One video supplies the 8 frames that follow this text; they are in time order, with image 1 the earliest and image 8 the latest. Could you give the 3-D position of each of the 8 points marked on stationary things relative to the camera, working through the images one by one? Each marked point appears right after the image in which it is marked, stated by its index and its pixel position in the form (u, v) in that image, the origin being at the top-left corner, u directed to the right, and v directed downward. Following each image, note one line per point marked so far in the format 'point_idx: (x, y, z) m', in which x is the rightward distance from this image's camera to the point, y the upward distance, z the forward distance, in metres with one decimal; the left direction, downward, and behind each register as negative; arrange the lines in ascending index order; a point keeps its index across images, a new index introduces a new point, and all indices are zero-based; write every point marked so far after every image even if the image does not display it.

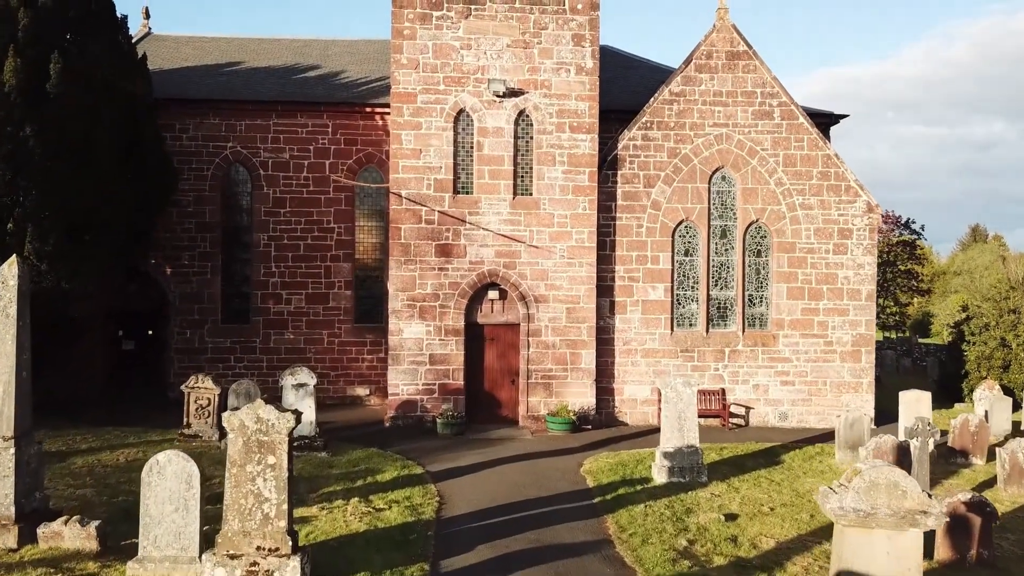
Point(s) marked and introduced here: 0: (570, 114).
0: (+1.2, +3.7, +17.0) m
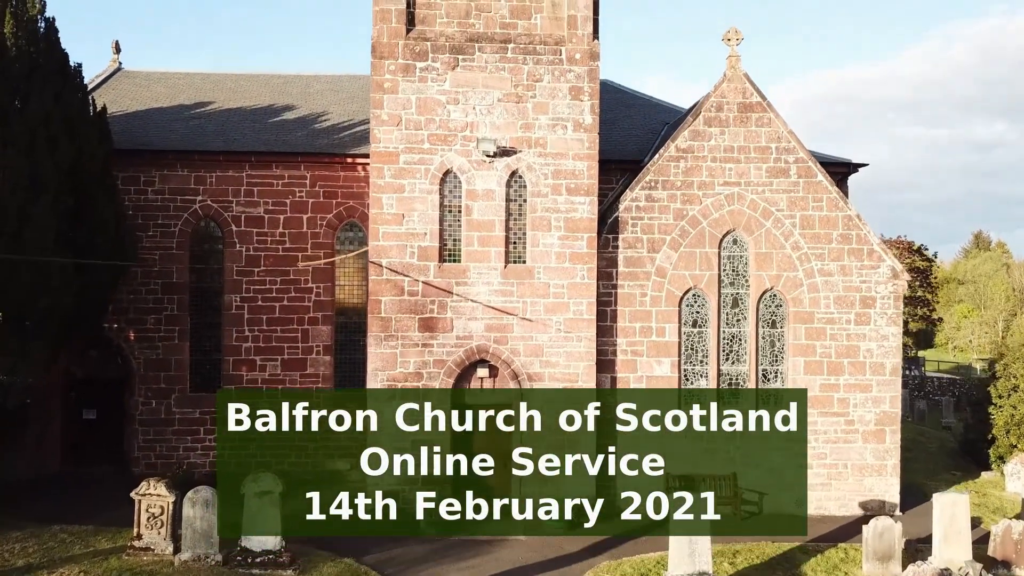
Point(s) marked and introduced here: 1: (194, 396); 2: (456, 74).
0: (+1.1, +2.2, +15.5) m
1: (-7.3, -2.5, +18.2) m
2: (-1.1, +4.1, +15.3) m
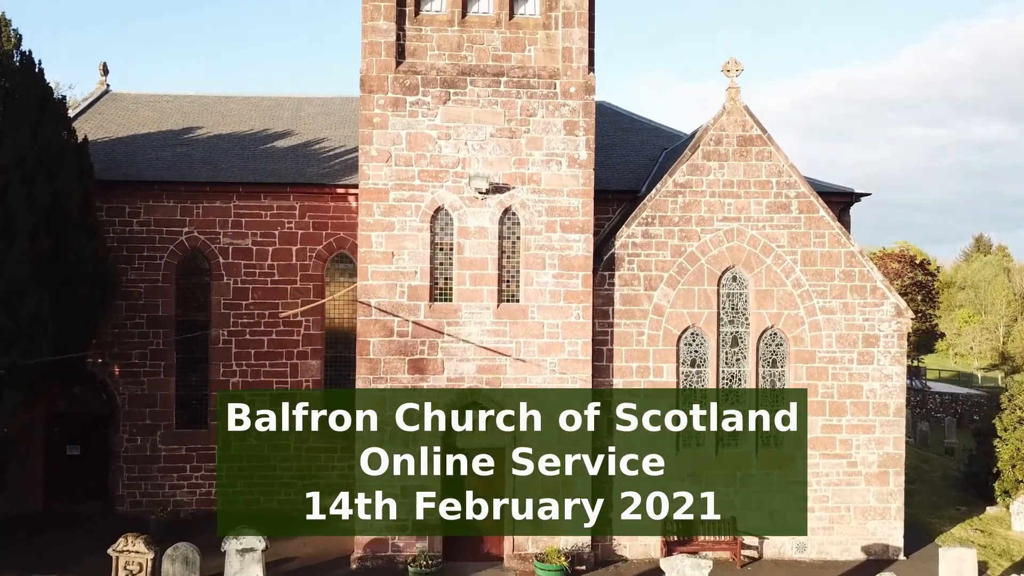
0: (+0.9, +1.5, +15.1) m
1: (-7.4, -3.2, +17.7) m
2: (-1.2, +3.4, +14.9) m
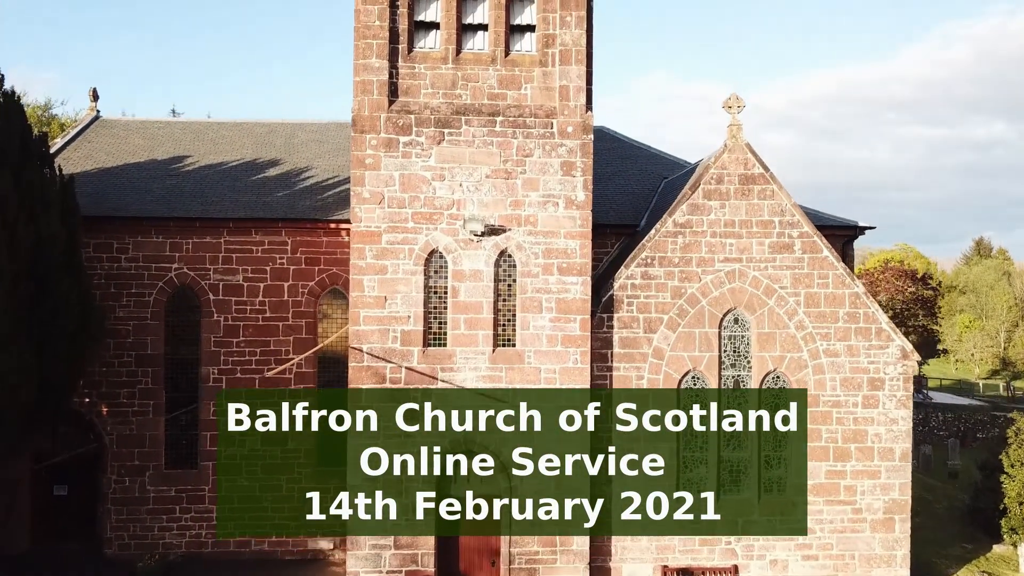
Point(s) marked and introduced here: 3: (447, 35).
0: (+0.9, +0.6, +14.7) m
1: (-7.5, -4.0, +17.3) m
2: (-1.3, +2.5, +14.5) m
3: (-1.2, +4.6, +14.6) m
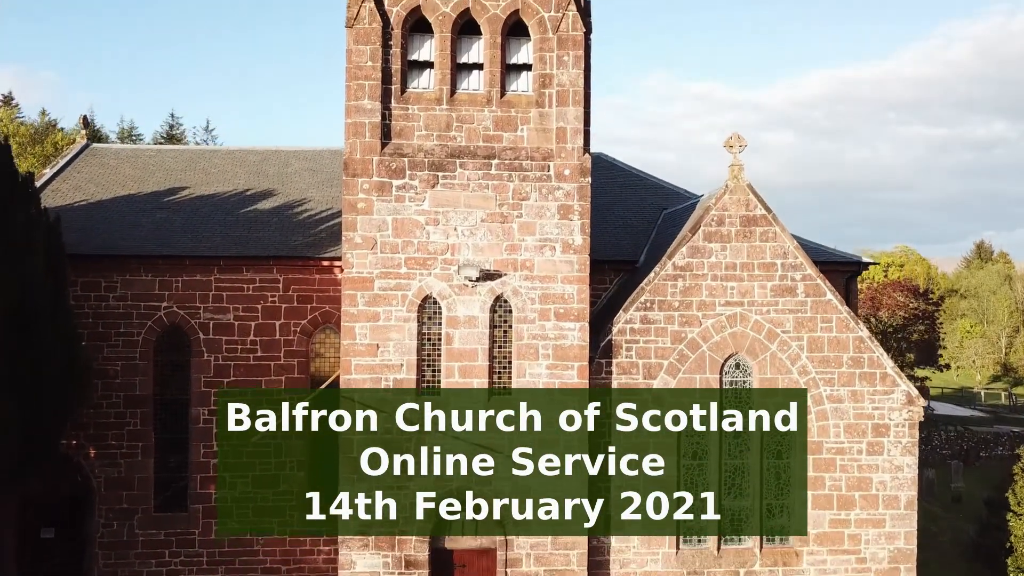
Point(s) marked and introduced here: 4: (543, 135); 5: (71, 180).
0: (+0.8, -0.2, +14.3) m
1: (-7.5, -4.9, +17.0) m
2: (-1.4, +1.7, +14.1) m
3: (-1.3, +3.8, +14.3) m
4: (+0.6, +2.8, +14.4) m
5: (-11.0, +2.7, +19.9) m
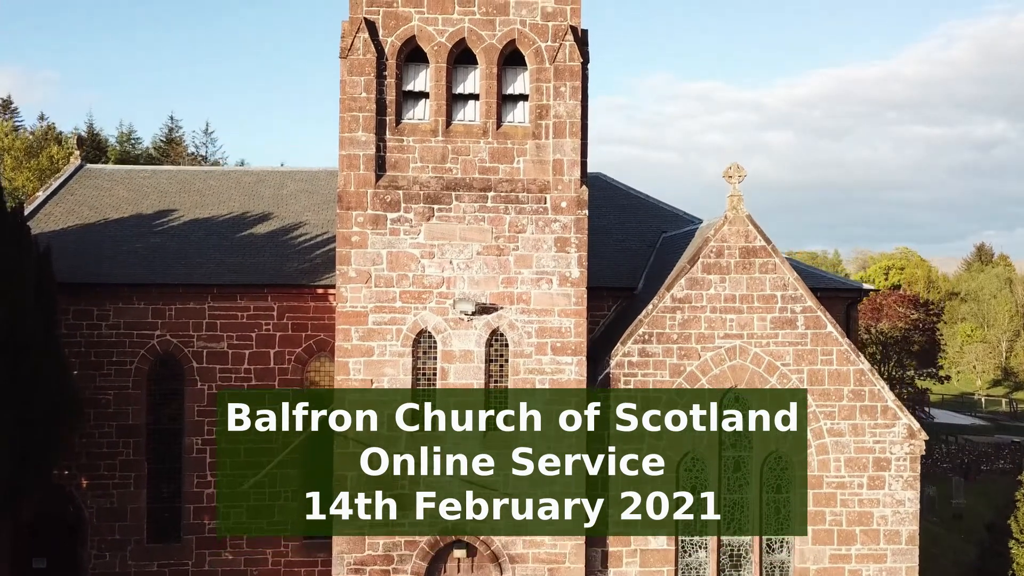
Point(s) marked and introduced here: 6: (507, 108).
0: (+0.7, -0.8, +14.2) m
1: (-7.6, -5.5, +16.8) m
2: (-1.4, +1.1, +14.0) m
3: (-1.3, +3.2, +14.1) m
4: (+0.5, +2.2, +14.2) m
5: (-11.1, +2.1, +19.7) m
6: (-0.1, +3.3, +14.4) m
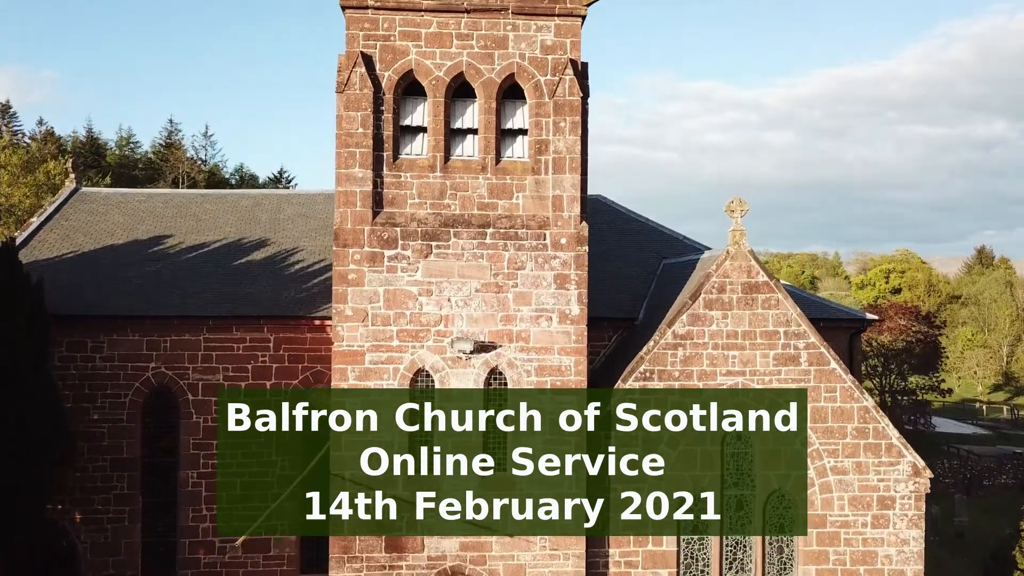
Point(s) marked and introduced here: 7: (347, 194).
0: (+0.7, -1.5, +13.9) m
1: (-7.6, -6.1, +16.6) m
2: (-1.4, +0.4, +13.8) m
3: (-1.3, +2.6, +13.9) m
4: (+0.5, +1.5, +14.0) m
5: (-11.1, +1.5, +19.5) m
6: (-0.1, +2.6, +14.2) m
7: (-2.8, +1.6, +13.6) m
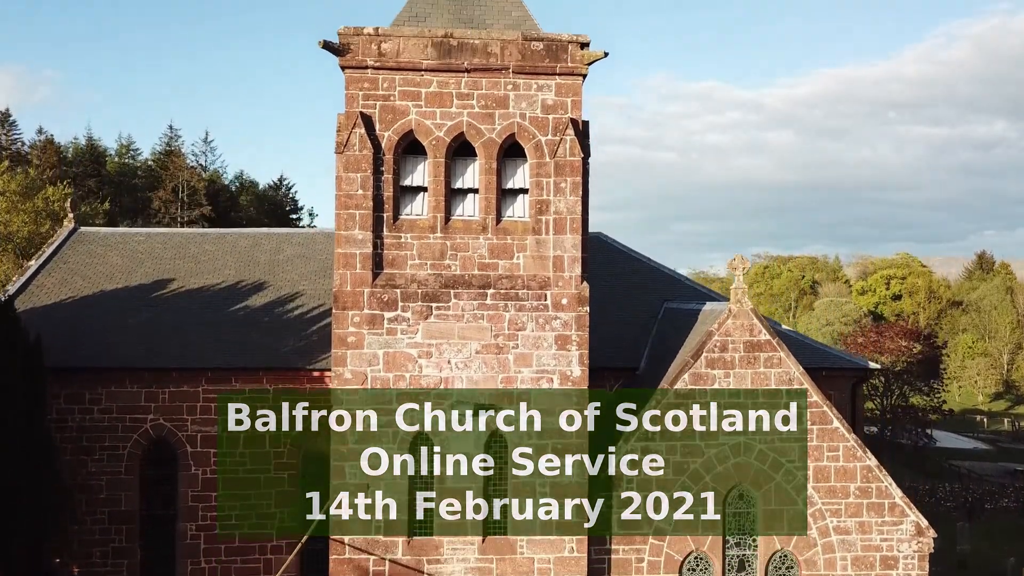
0: (+0.7, -2.5, +13.8) m
1: (-7.6, -7.2, +16.5) m
2: (-1.4, -0.6, +13.7) m
3: (-1.3, +1.5, +13.8) m
4: (+0.5, +0.4, +13.9) m
5: (-11.1, +0.4, +19.4) m
6: (-0.1, +1.5, +14.1) m
7: (-2.8, +0.5, +13.5) m
